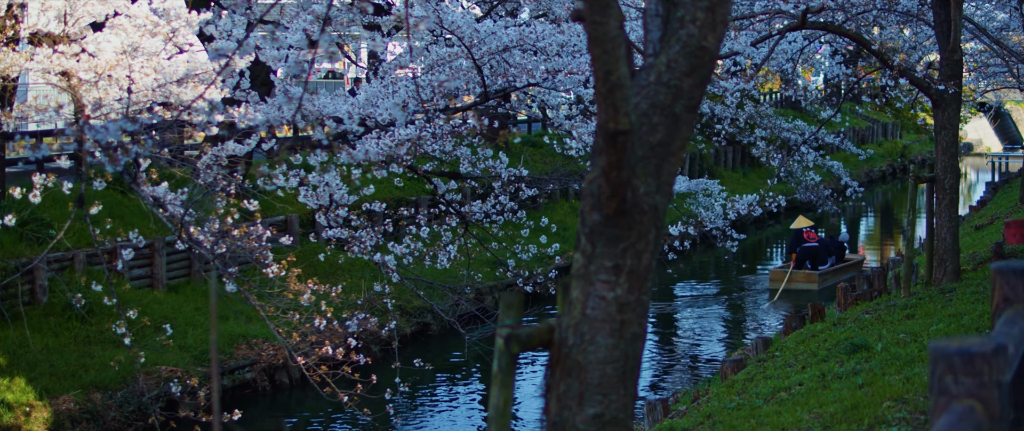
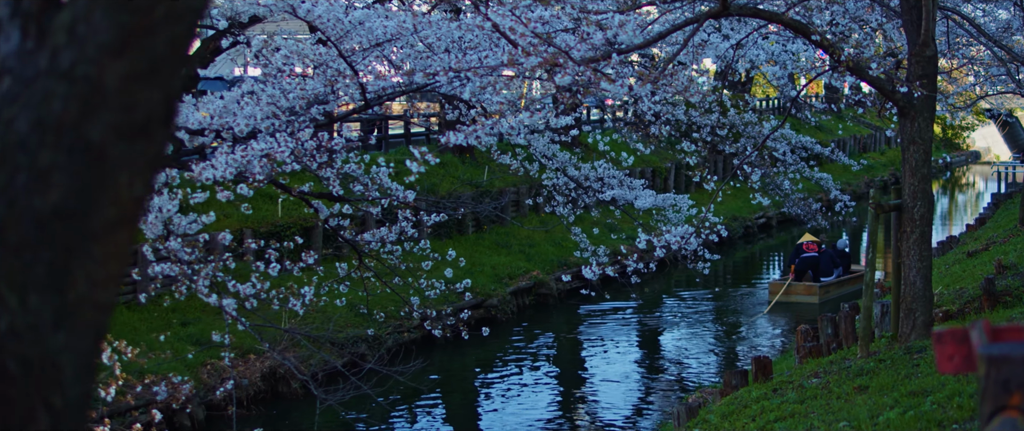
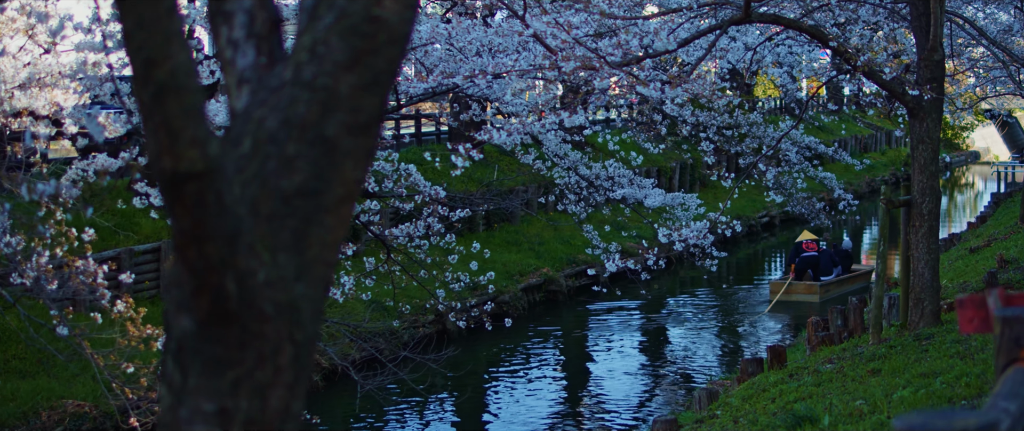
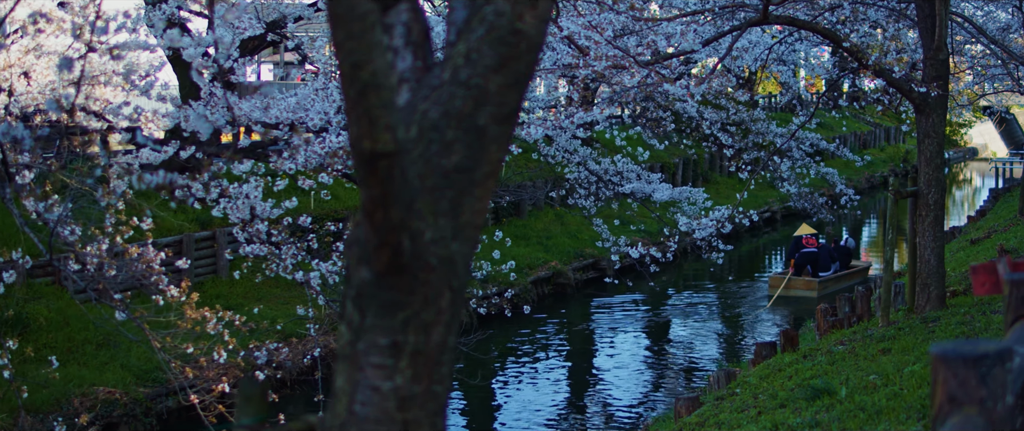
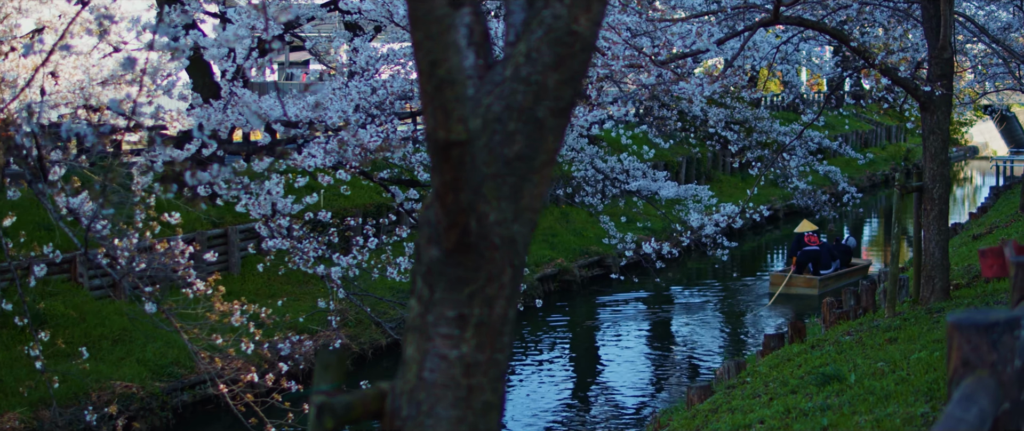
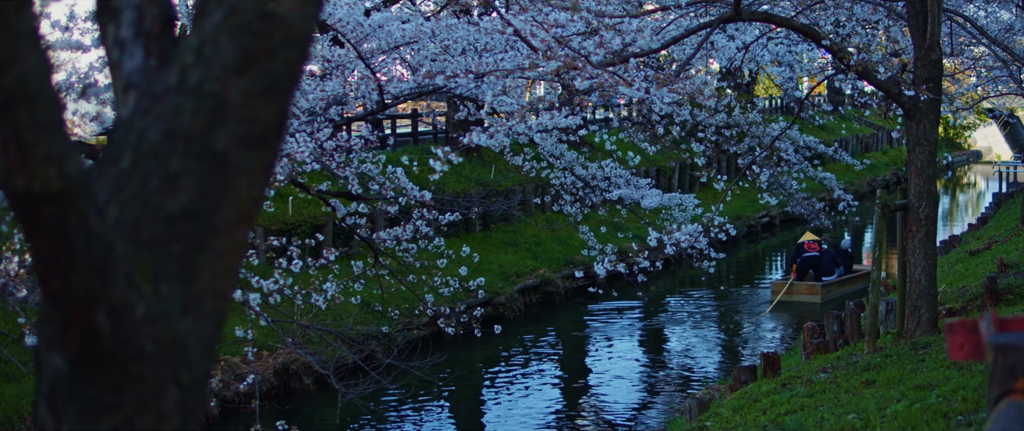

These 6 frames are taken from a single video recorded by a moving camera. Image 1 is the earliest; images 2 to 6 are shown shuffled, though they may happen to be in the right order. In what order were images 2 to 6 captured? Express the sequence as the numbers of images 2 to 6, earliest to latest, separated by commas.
5, 4, 3, 6, 2
